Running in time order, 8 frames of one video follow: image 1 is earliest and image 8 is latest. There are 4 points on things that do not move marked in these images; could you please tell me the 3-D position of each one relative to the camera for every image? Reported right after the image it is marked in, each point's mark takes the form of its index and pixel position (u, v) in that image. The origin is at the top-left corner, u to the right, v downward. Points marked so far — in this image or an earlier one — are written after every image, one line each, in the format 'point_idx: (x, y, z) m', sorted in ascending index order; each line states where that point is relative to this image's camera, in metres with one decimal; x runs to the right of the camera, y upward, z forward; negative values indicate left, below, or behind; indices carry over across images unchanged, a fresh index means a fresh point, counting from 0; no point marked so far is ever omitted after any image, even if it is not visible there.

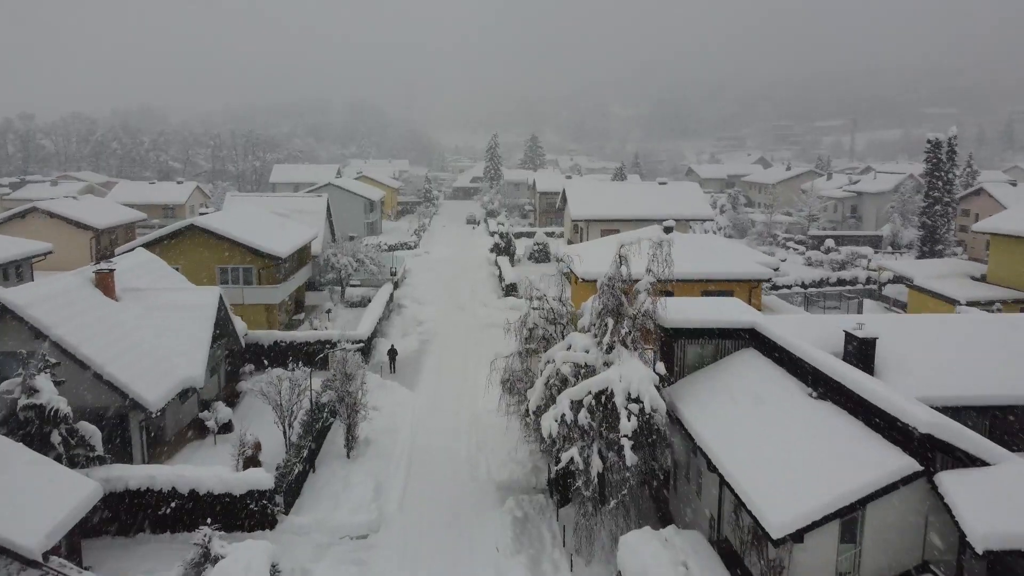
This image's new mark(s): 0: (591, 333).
0: (+1.6, -0.9, +12.9) m
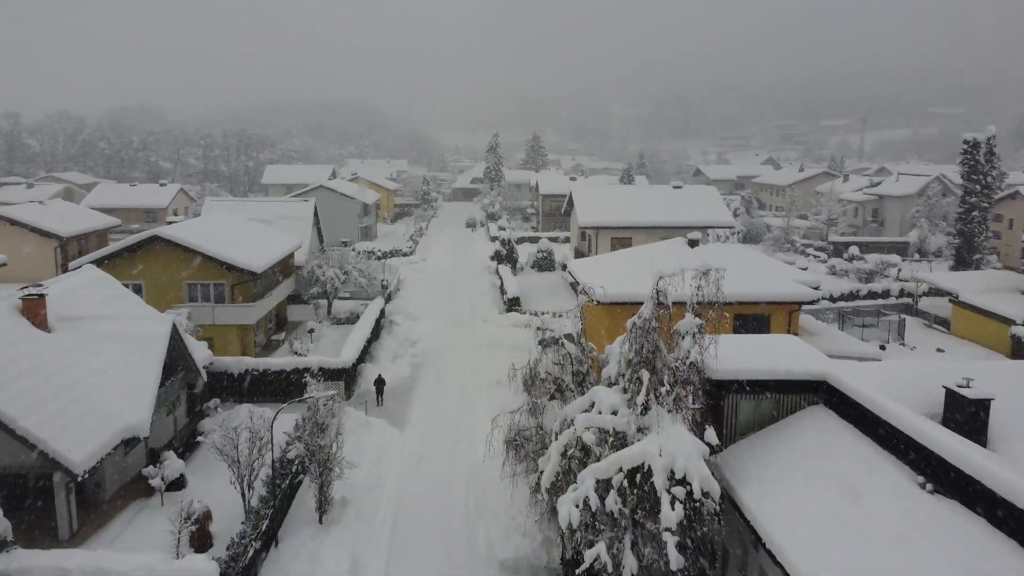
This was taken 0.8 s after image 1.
0: (+1.7, -1.6, +10.2) m
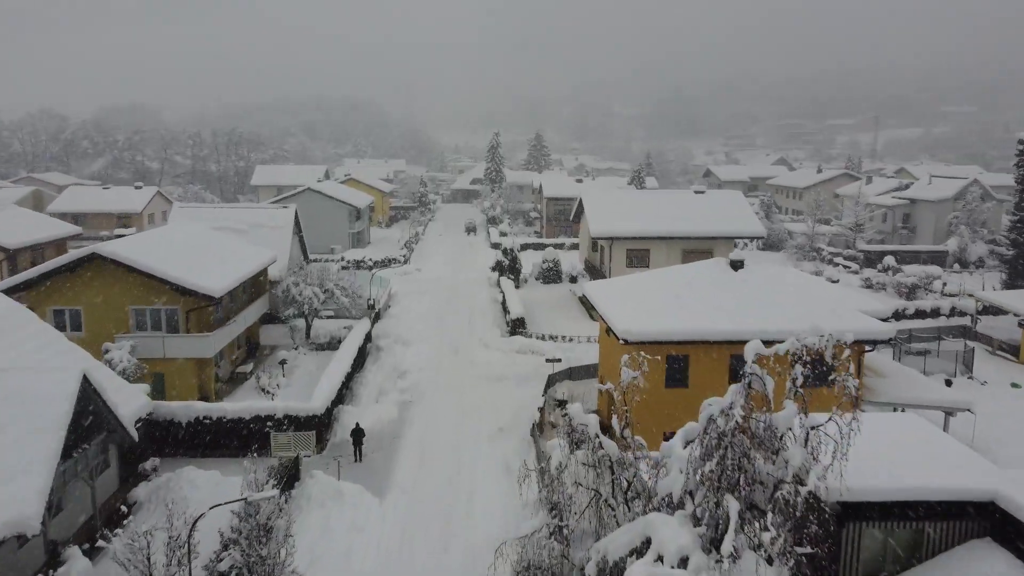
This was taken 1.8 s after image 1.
0: (+1.9, -2.4, +6.7) m
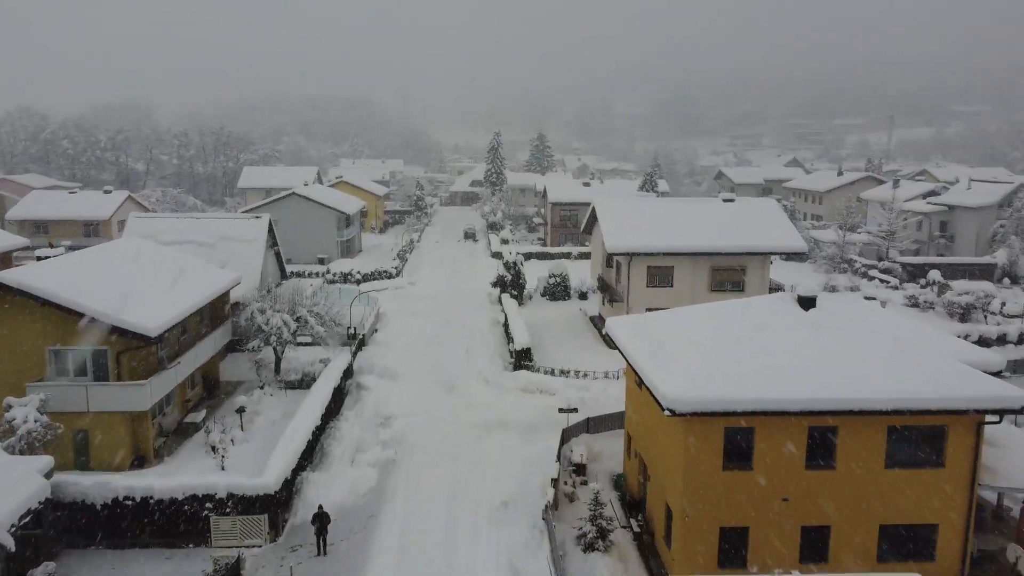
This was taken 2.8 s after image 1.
0: (+2.0, -3.3, +3.0) m
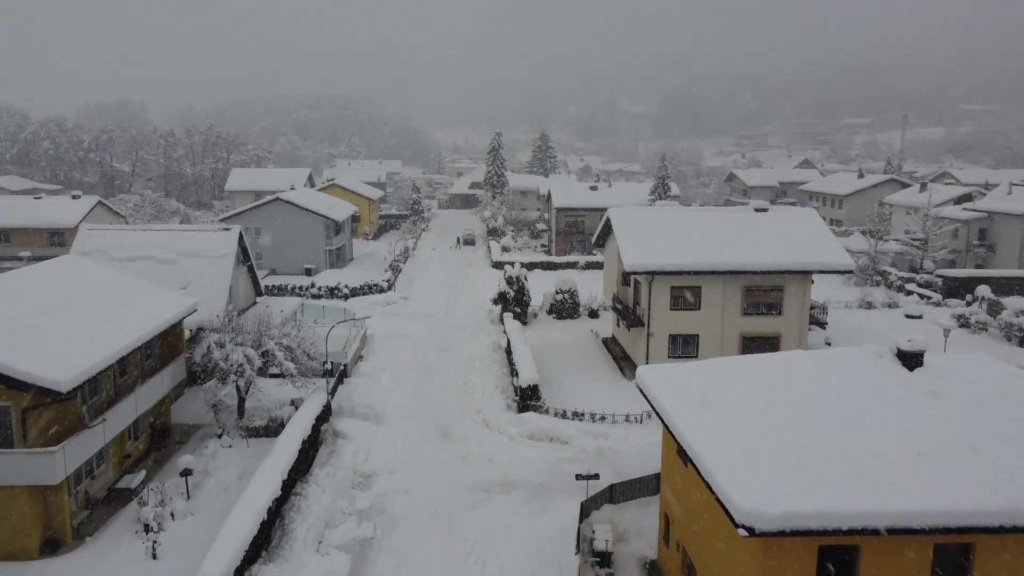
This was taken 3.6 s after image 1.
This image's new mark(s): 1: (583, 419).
0: (+2.1, -4.1, -0.2) m
1: (+2.0, -3.8, +18.6) m
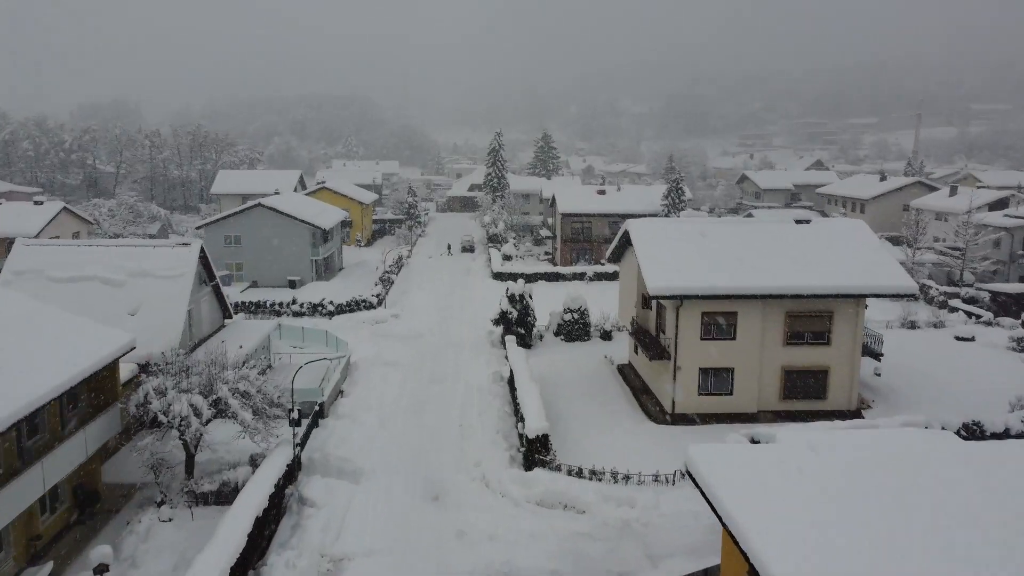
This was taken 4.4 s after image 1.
0: (+2.3, -4.9, -3.4) m
1: (+2.1, -4.5, +15.4) m
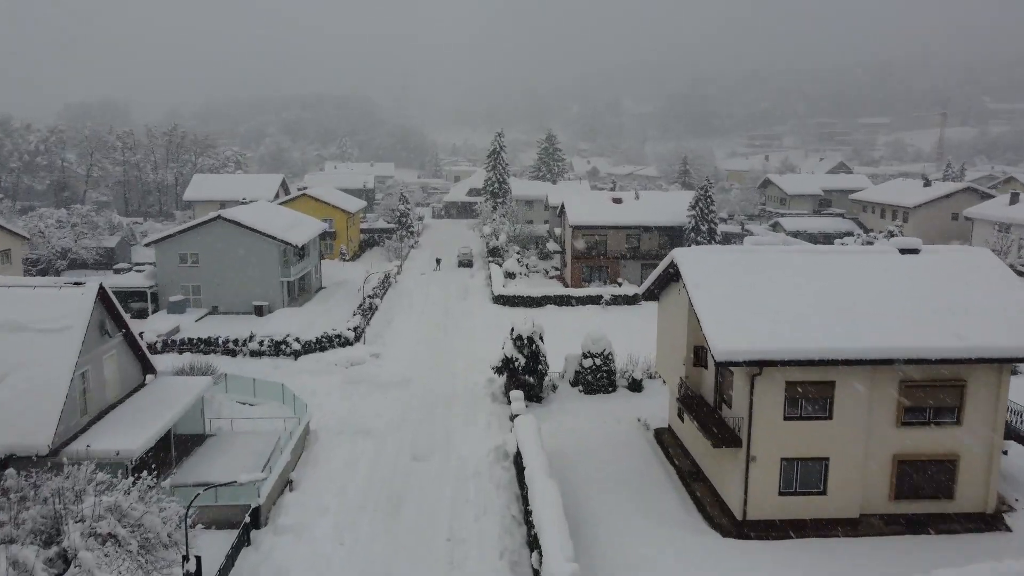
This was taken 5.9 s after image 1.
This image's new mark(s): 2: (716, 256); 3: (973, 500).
0: (+2.5, -6.1, -8.7) m
1: (+2.3, -5.8, +10.1) m
2: (+5.9, +0.4, +15.1) m
3: (+10.2, -4.7, +14.1) m
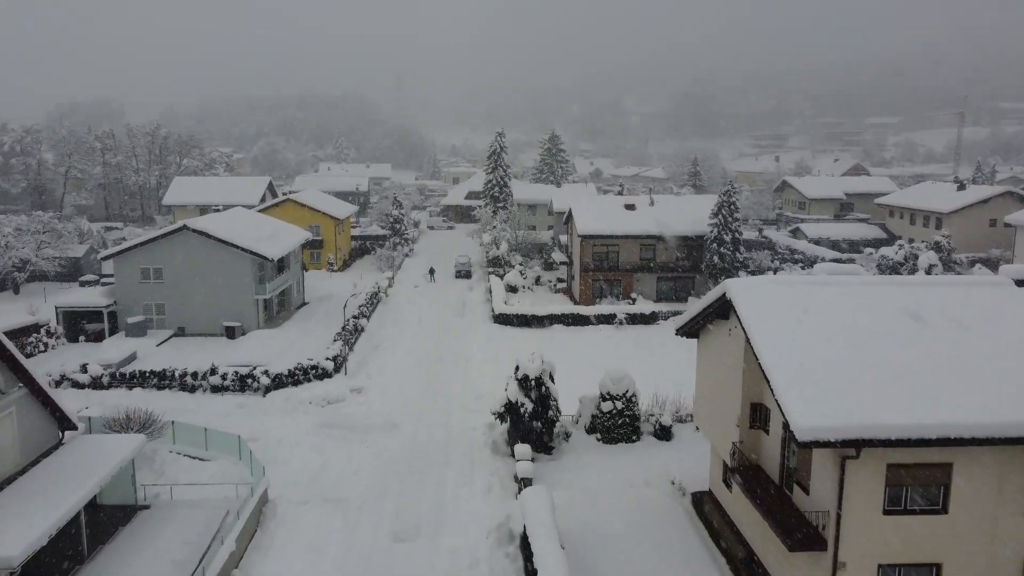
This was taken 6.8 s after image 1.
0: (+2.6, -6.9, -12.1) m
1: (+2.5, -6.6, +6.7) m
2: (+6.1, -0.4, +11.7) m
3: (+10.3, -5.5, +10.7) m
